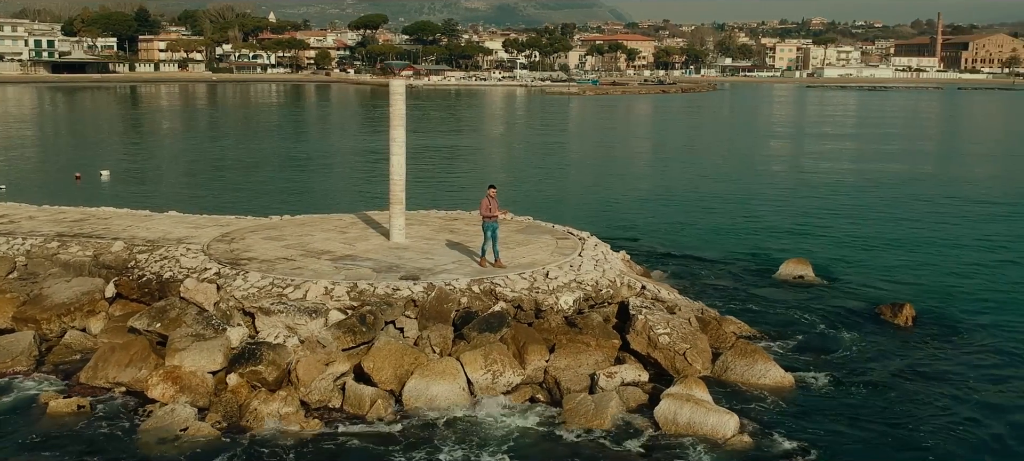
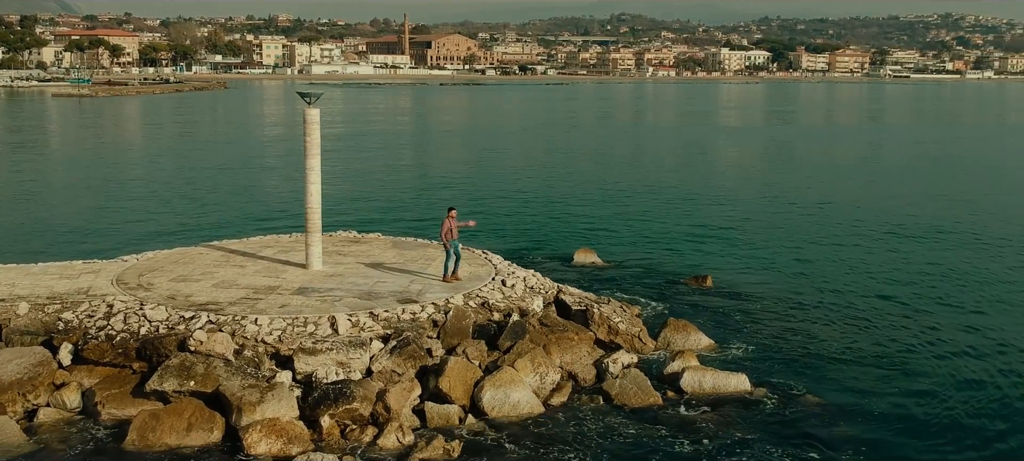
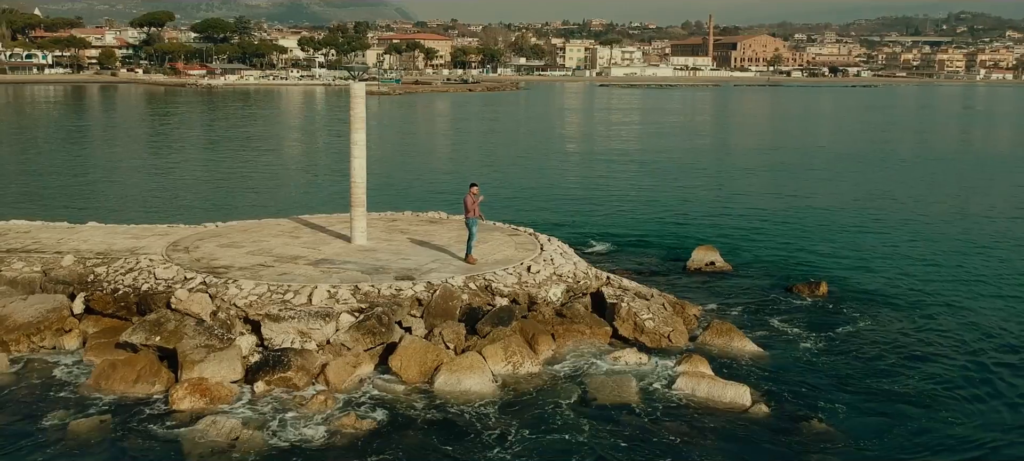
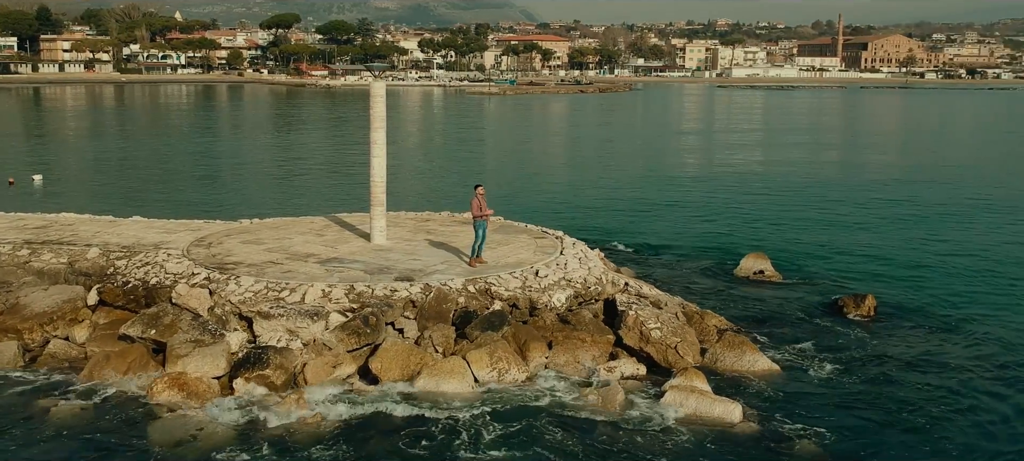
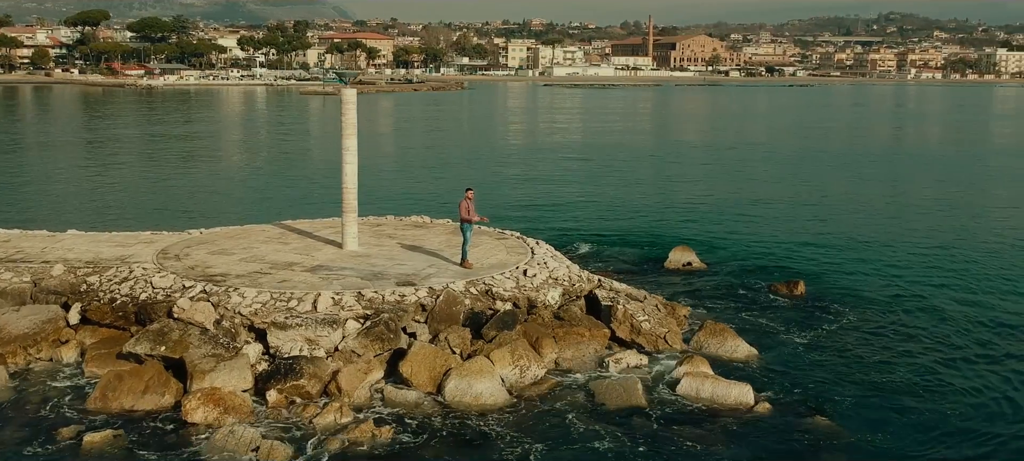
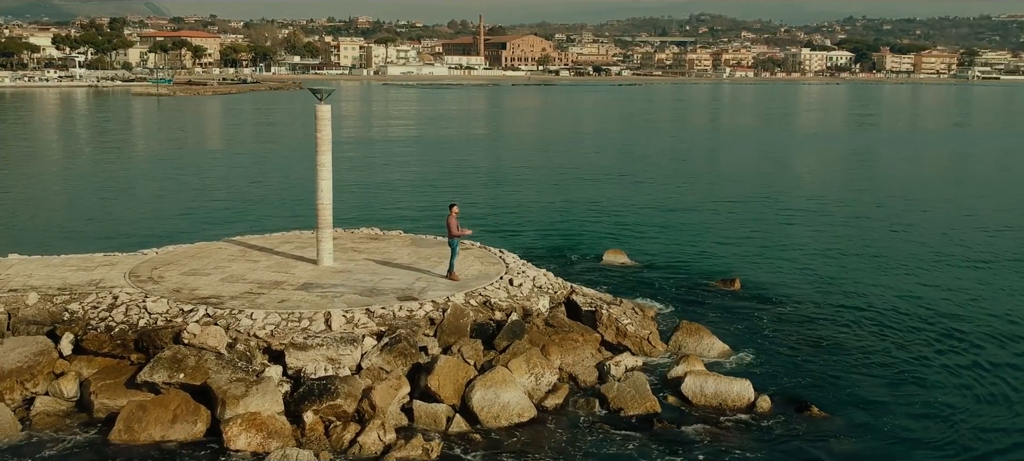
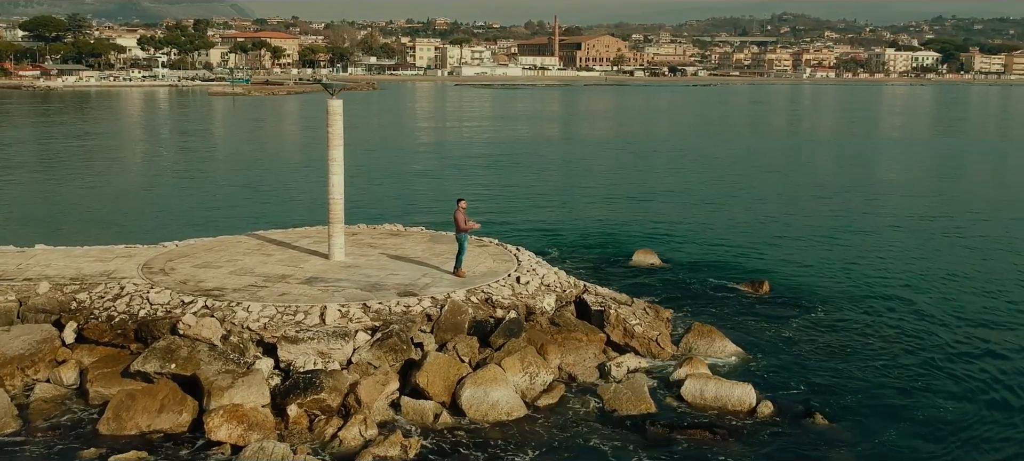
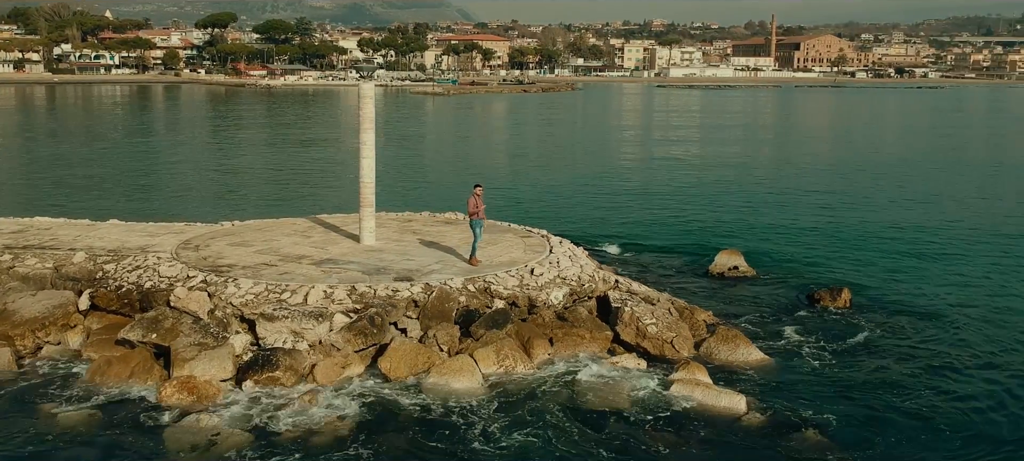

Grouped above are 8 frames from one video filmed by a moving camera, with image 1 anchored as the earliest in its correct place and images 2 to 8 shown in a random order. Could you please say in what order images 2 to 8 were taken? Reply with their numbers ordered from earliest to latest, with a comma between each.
4, 8, 3, 5, 7, 6, 2
